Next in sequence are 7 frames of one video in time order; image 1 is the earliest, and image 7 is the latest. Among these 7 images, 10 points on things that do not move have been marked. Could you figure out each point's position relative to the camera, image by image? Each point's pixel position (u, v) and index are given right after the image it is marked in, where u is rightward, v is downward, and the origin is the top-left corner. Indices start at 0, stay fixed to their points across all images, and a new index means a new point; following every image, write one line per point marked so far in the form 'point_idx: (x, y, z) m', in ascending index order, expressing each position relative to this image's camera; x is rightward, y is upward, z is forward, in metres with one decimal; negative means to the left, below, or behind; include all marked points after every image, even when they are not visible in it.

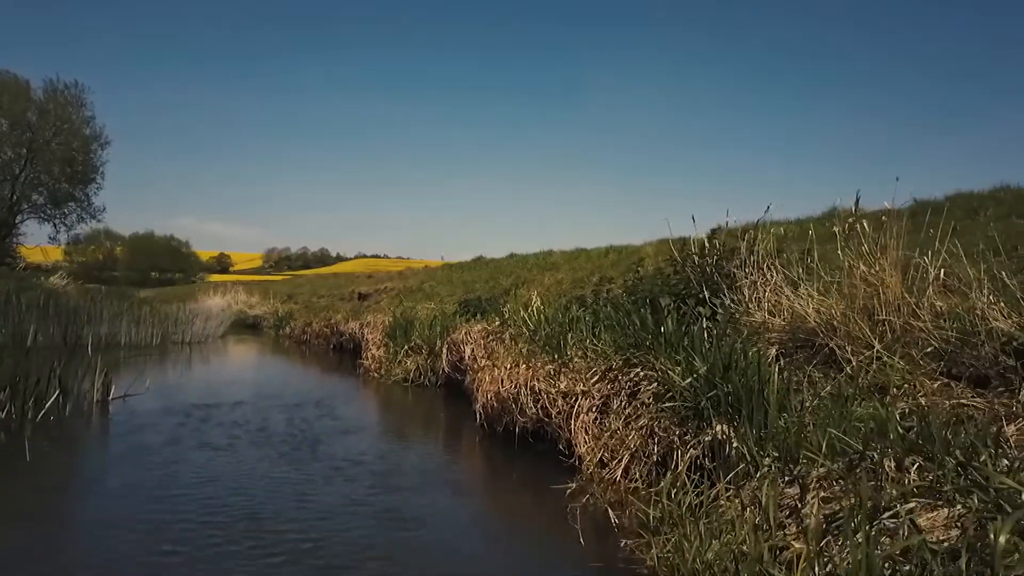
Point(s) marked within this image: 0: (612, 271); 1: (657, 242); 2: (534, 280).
0: (+2.4, +0.4, +16.4) m
1: (+3.9, +1.2, +17.8) m
2: (+0.5, +0.1, +19.9) m
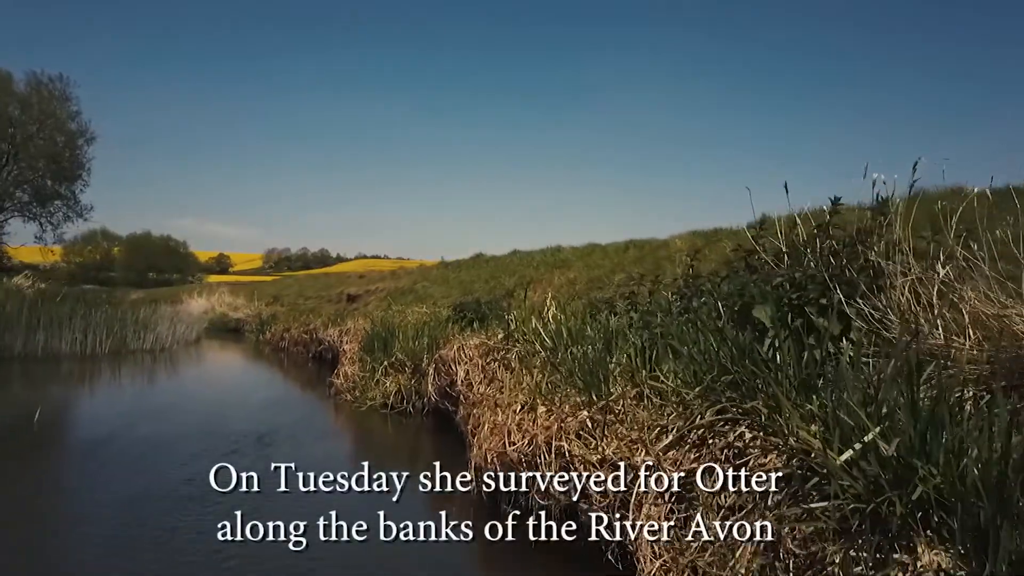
0: (+2.5, +0.4, +13.8) m
1: (+4.0, +1.1, +15.1) m
2: (+0.6, +0.1, +17.2) m
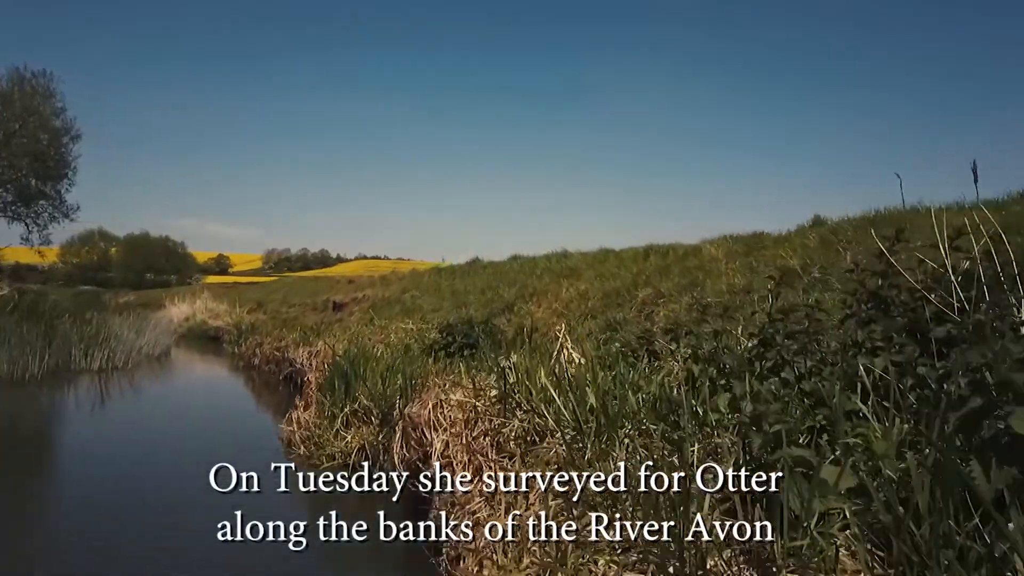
0: (+2.5, +0.1, +11.3) m
1: (+4.0, +0.8, +12.7) m
2: (+0.6, -0.2, +14.8) m
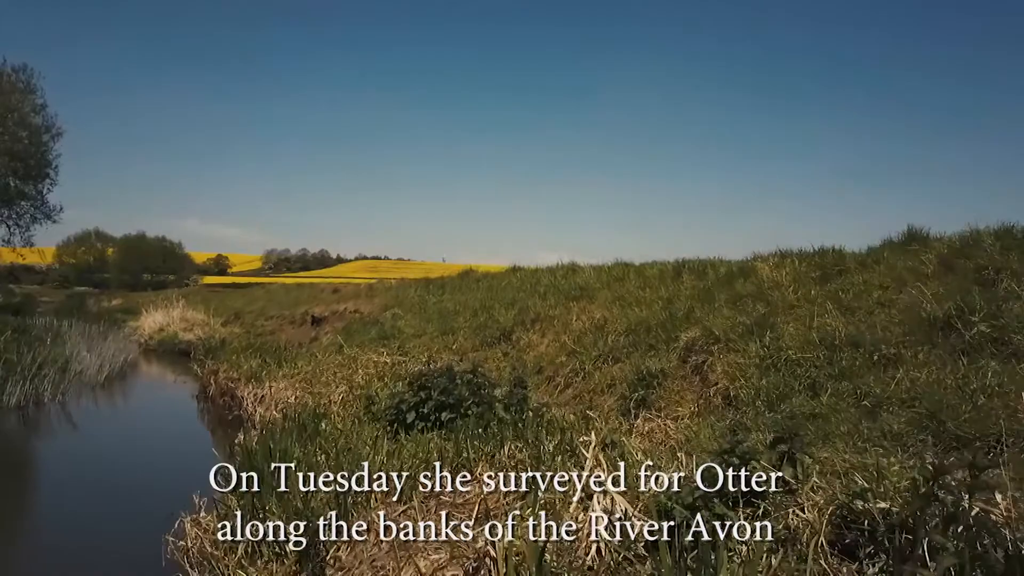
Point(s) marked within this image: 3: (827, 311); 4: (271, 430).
0: (+2.5, -0.4, +8.5) m
1: (+3.9, +0.4, +9.8) m
2: (+0.6, -0.6, +12.0) m
3: (+3.4, -0.3, +7.2) m
4: (-2.8, -1.6, +7.5) m
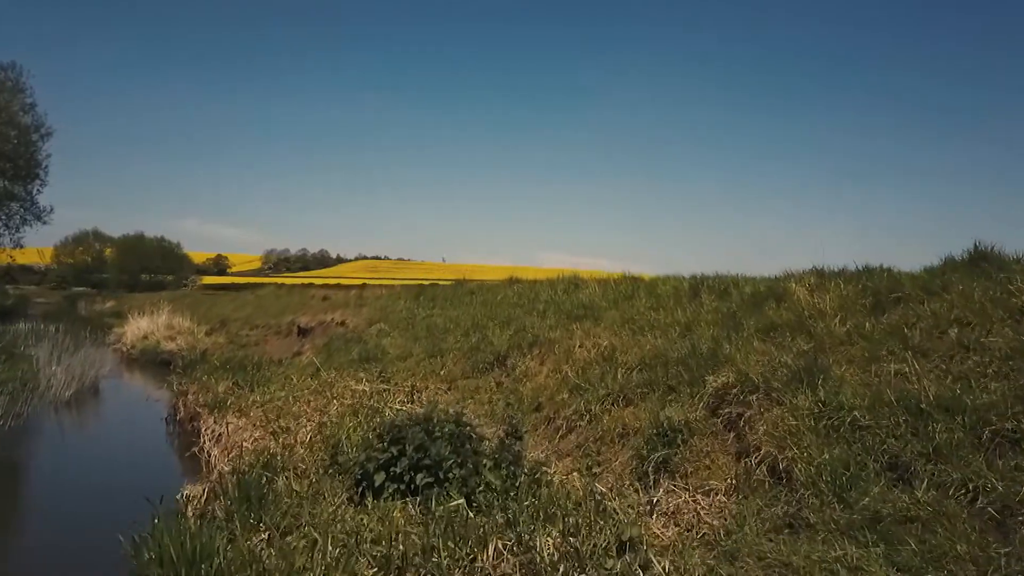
0: (+2.4, -0.7, +7.1) m
1: (+3.8, +0.1, +8.5) m
2: (+0.5, -0.9, +10.6) m
3: (+3.4, -0.6, +5.8) m
4: (-2.9, -2.0, +6.1) m
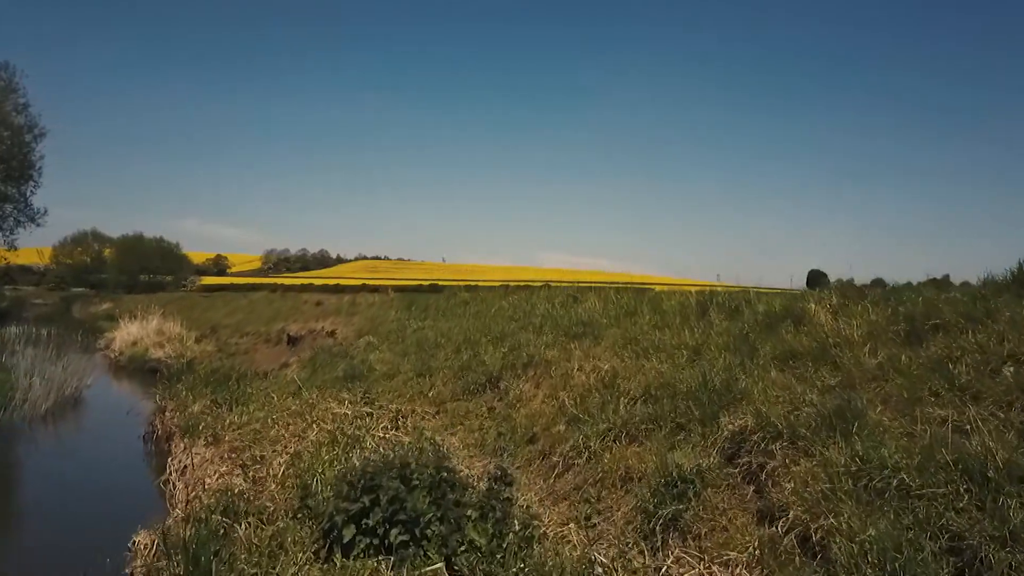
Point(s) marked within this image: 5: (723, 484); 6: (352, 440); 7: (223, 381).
0: (+2.3, -0.9, +6.3) m
1: (+3.7, -0.2, +7.7) m
2: (+0.4, -1.2, +9.8) m
3: (+3.3, -0.8, +5.1) m
4: (-3.0, -2.2, +5.3) m
5: (+1.7, -1.5, +5.2) m
6: (-2.1, -2.0, +8.8) m
7: (-7.1, -2.3, +16.2) m
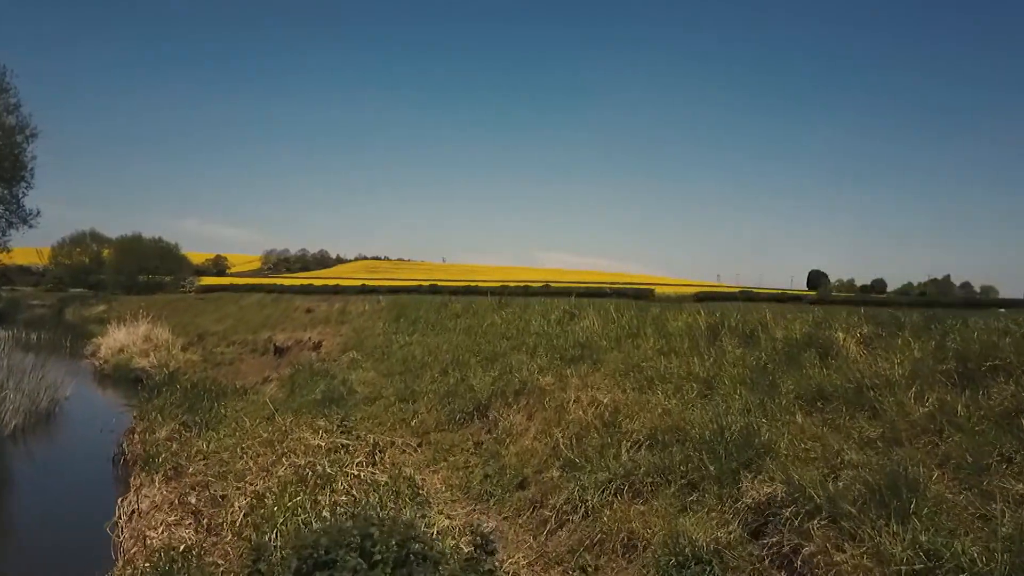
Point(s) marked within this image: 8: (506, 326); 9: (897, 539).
0: (+2.2, -1.2, +5.4) m
1: (+3.6, -0.4, +6.7) m
2: (+0.3, -1.5, +8.9) m
3: (+3.1, -1.1, +4.1) m
4: (-3.2, -2.5, +4.4) m
5: (+1.5, -1.8, +4.3) m
6: (-2.3, -2.2, +7.9) m
7: (-7.2, -2.5, +15.3) m
8: (-0.1, -0.7, +12.6) m
9: (+2.2, -1.4, +3.8) m
